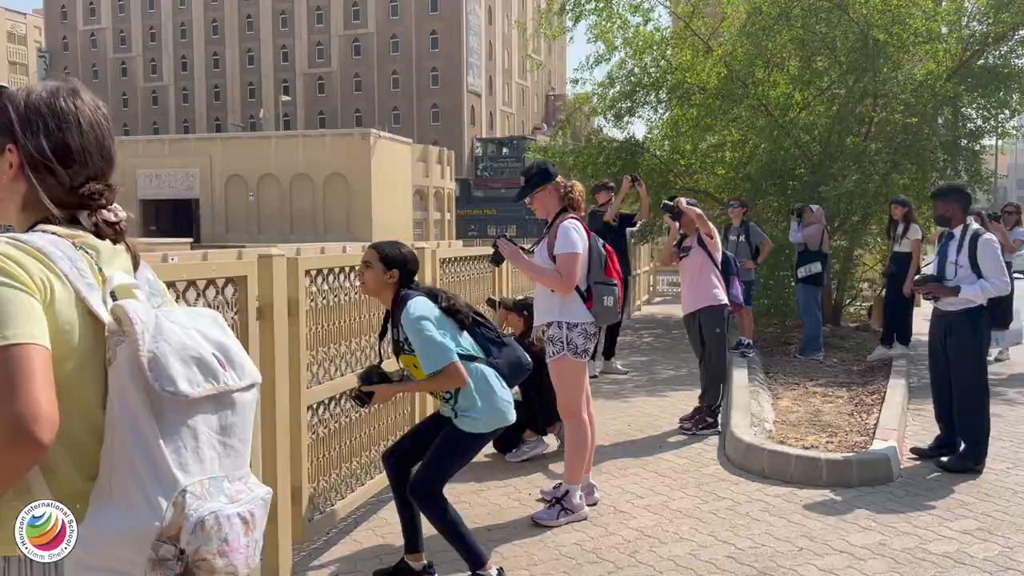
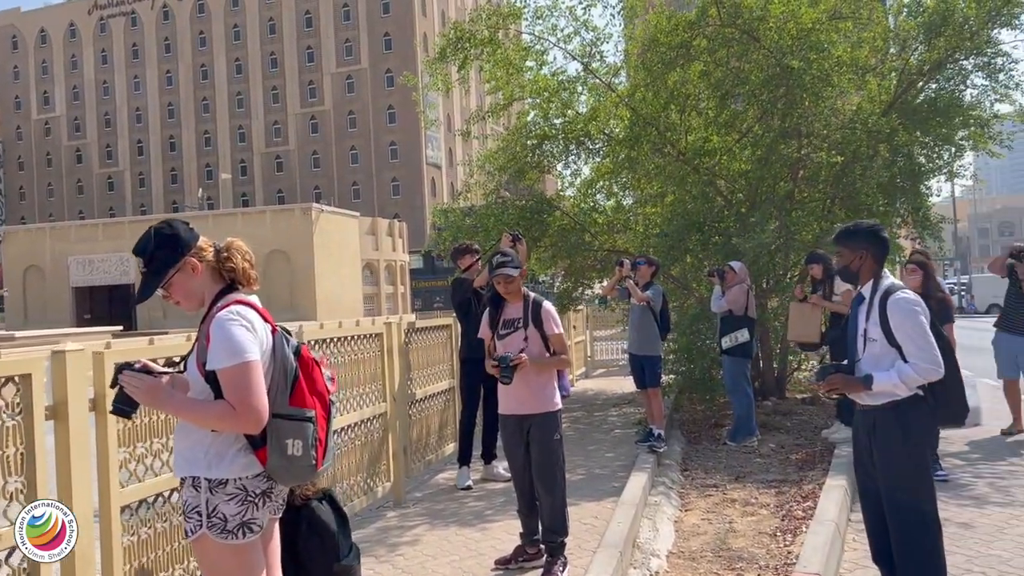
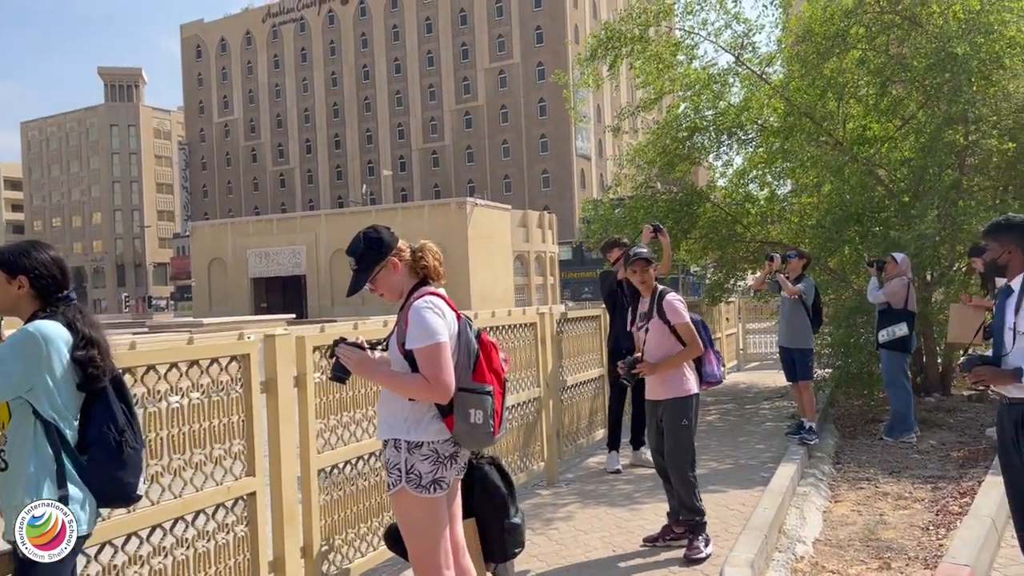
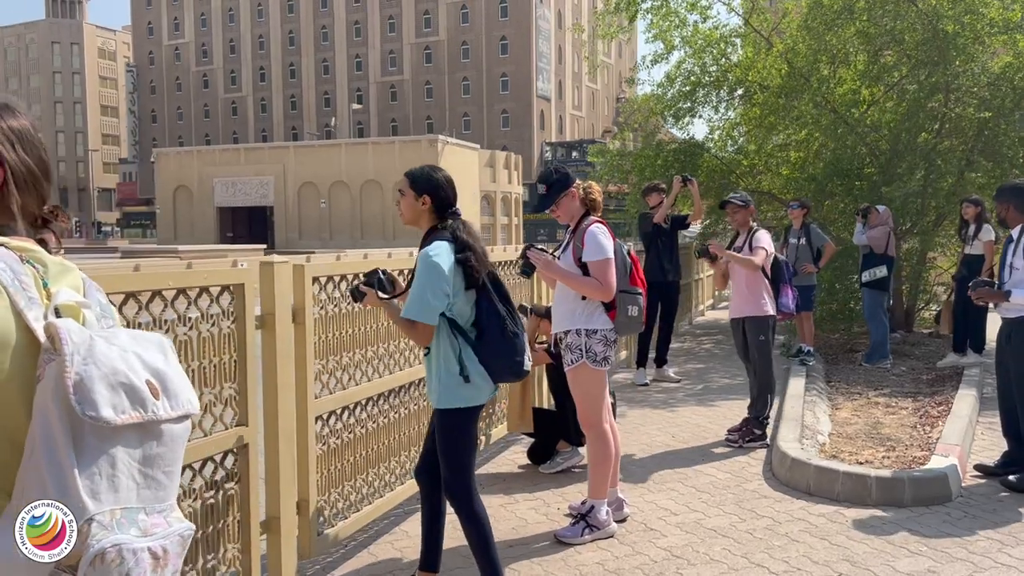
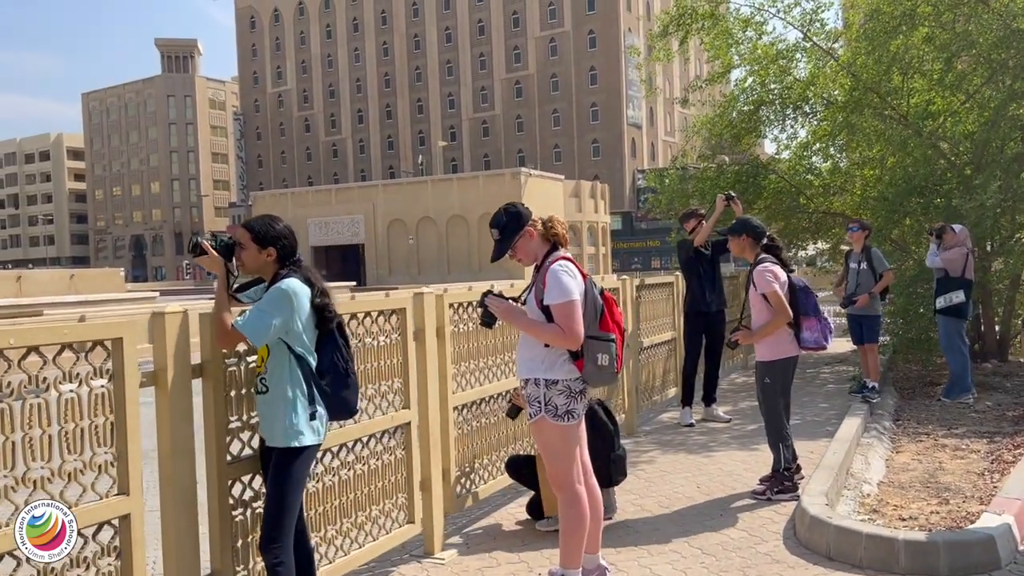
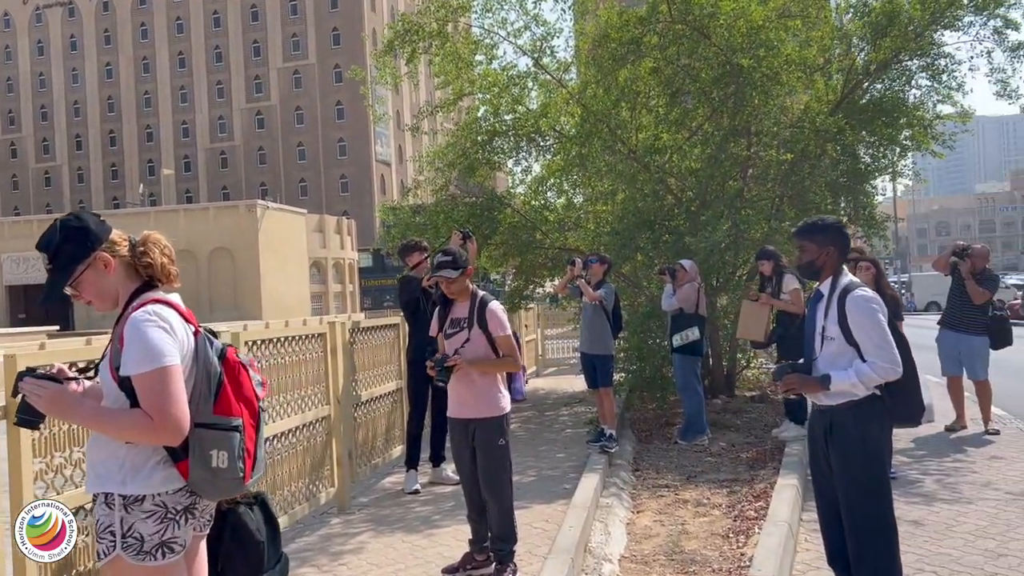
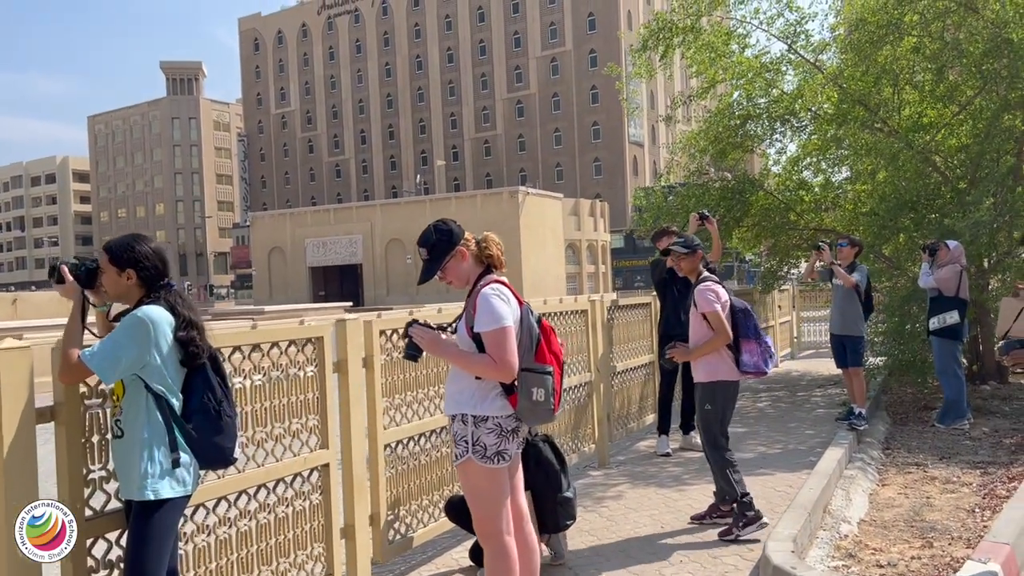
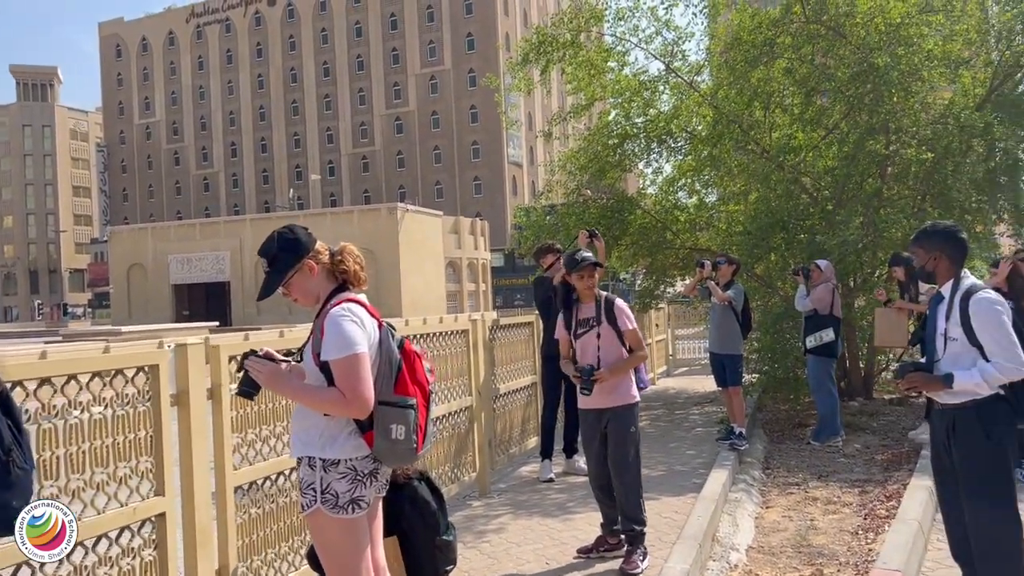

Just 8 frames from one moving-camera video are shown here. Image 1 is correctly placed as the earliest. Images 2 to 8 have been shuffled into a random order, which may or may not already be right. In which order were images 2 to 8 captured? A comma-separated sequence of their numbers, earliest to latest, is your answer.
4, 5, 7, 3, 8, 2, 6
